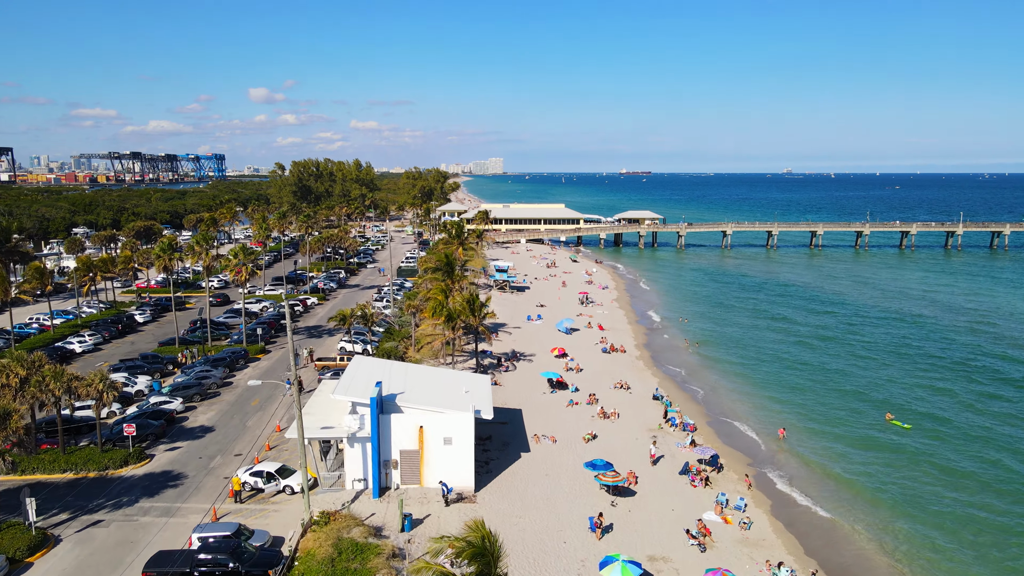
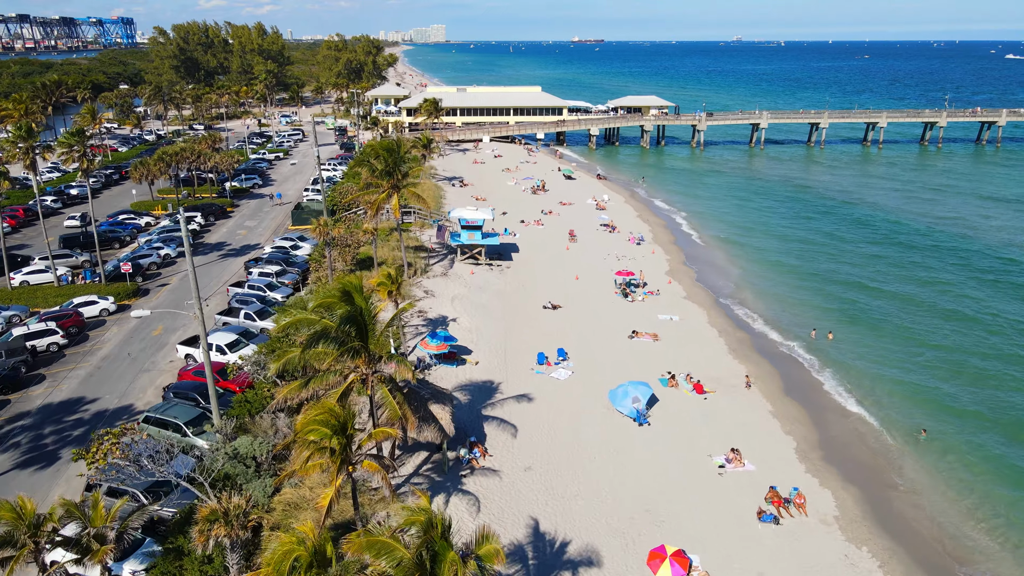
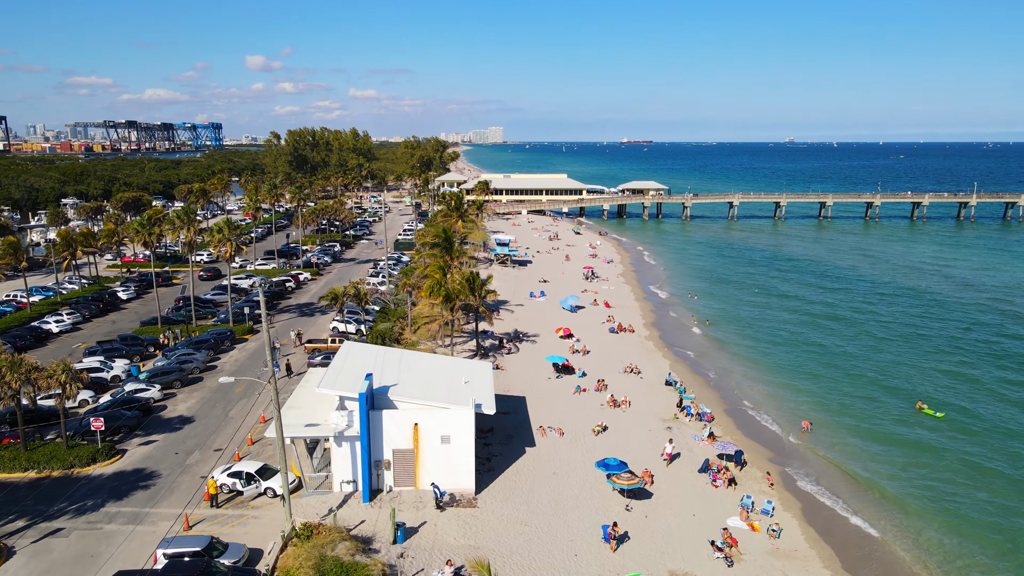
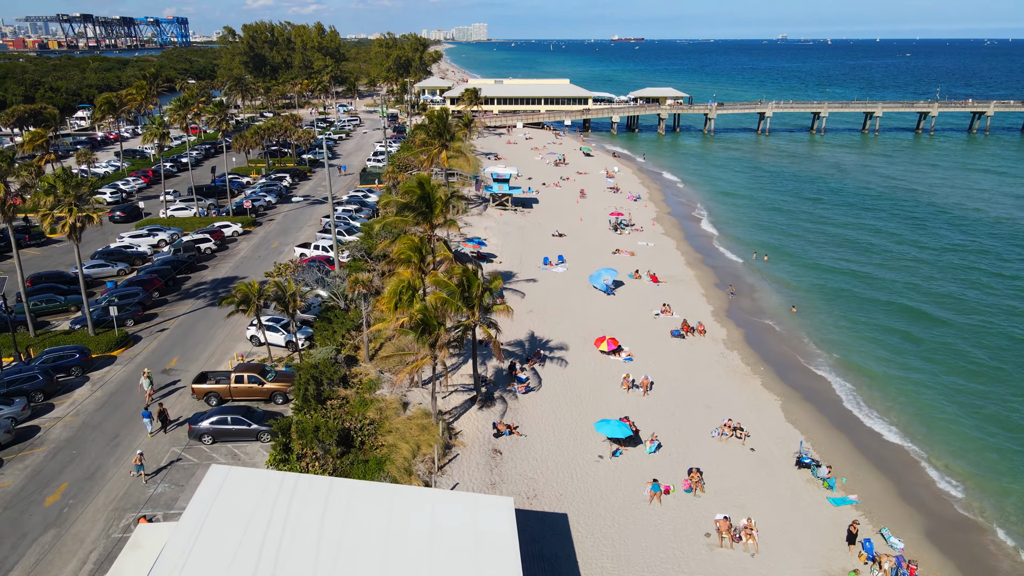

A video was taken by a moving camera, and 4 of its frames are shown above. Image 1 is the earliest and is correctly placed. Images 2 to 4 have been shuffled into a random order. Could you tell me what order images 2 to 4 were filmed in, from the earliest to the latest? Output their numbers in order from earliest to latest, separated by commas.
3, 4, 2
